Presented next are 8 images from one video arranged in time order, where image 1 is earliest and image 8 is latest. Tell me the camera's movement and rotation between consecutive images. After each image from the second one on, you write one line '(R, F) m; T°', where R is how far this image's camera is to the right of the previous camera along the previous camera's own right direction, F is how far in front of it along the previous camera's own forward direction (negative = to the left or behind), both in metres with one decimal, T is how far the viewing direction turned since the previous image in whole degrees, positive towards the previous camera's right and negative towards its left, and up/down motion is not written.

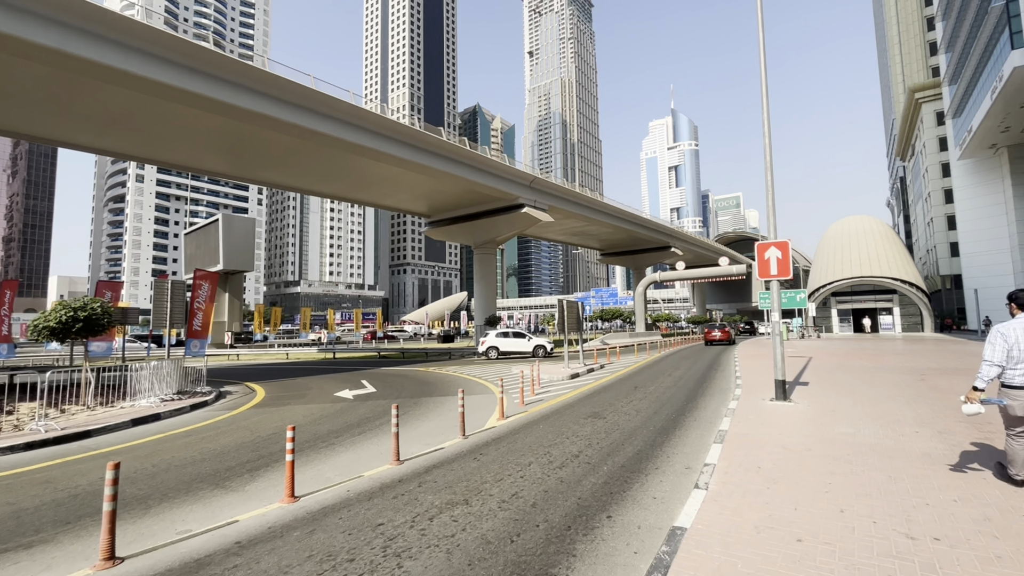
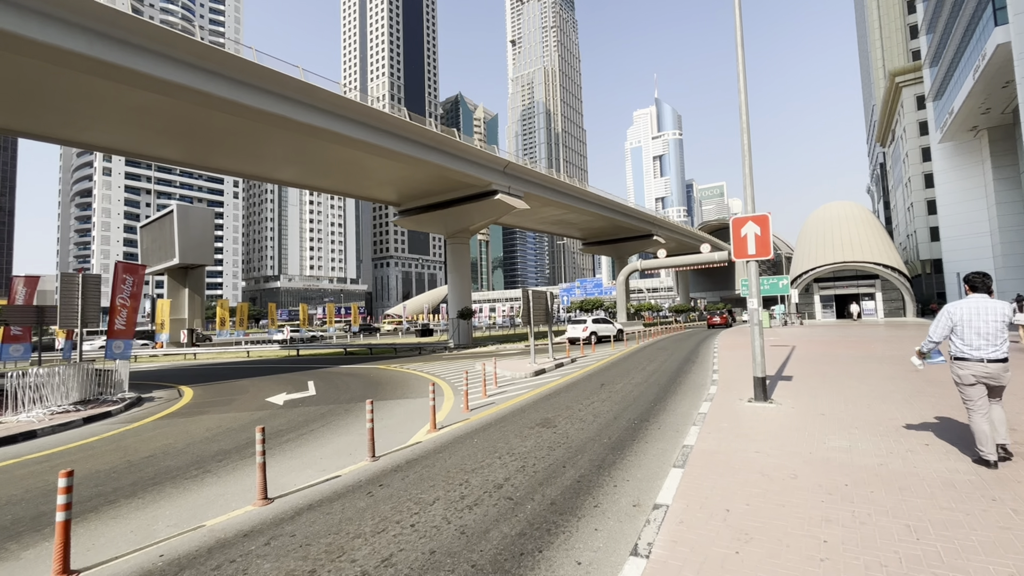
(+0.9, +1.4) m; +2°
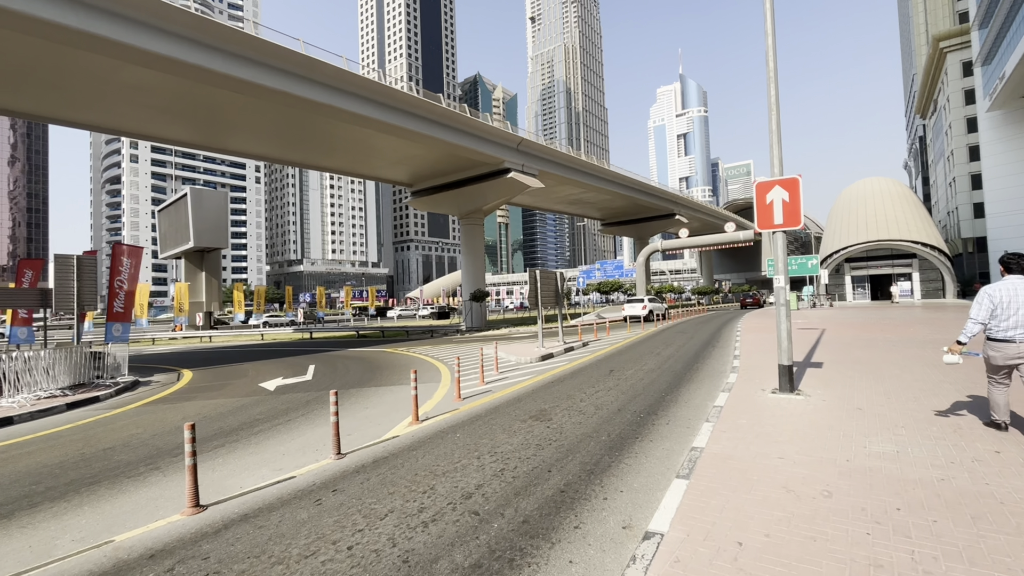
(+0.4, +0.8) m; -3°
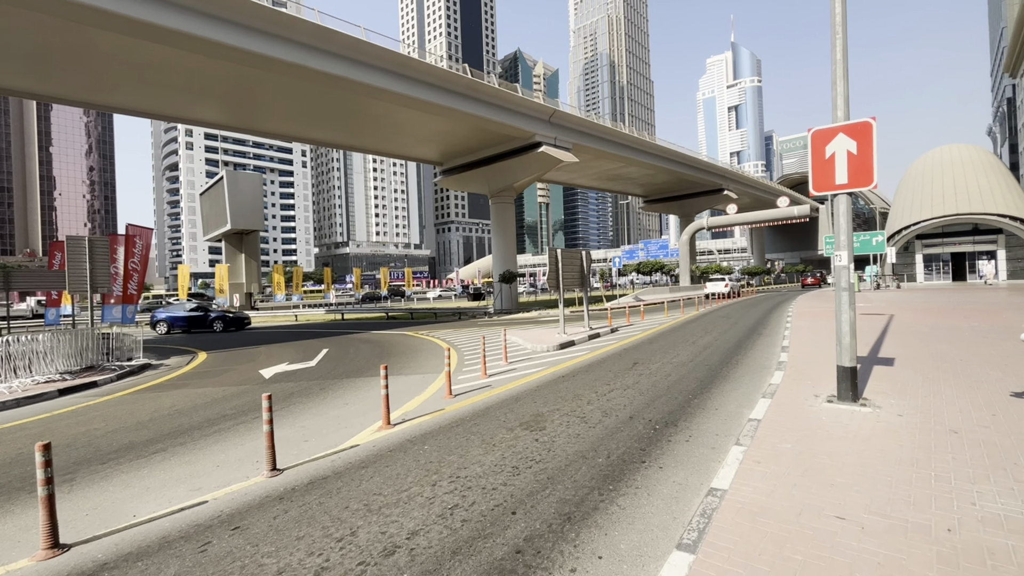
(+0.7, +1.2) m; -5°
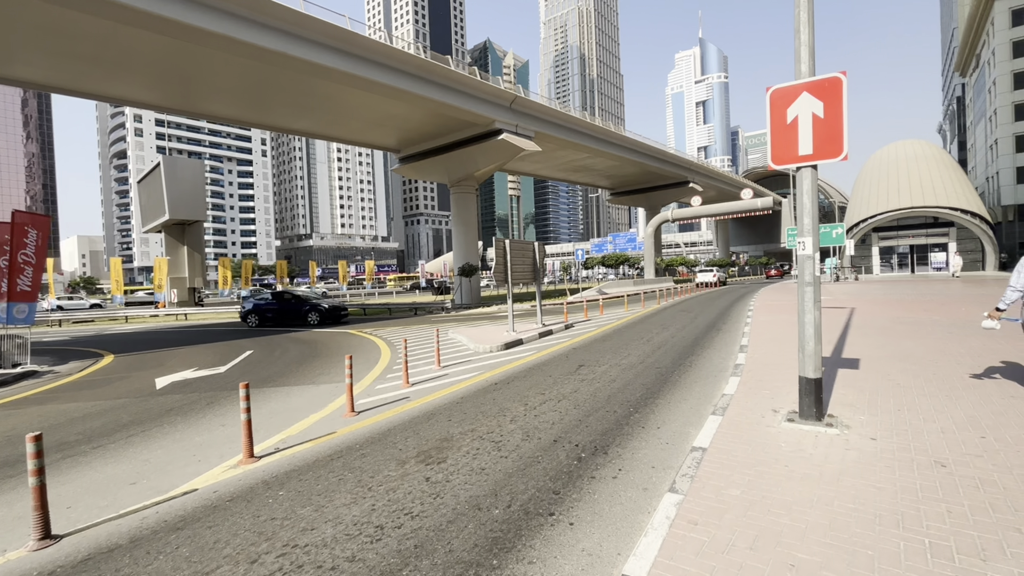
(+0.7, +1.1) m; +3°
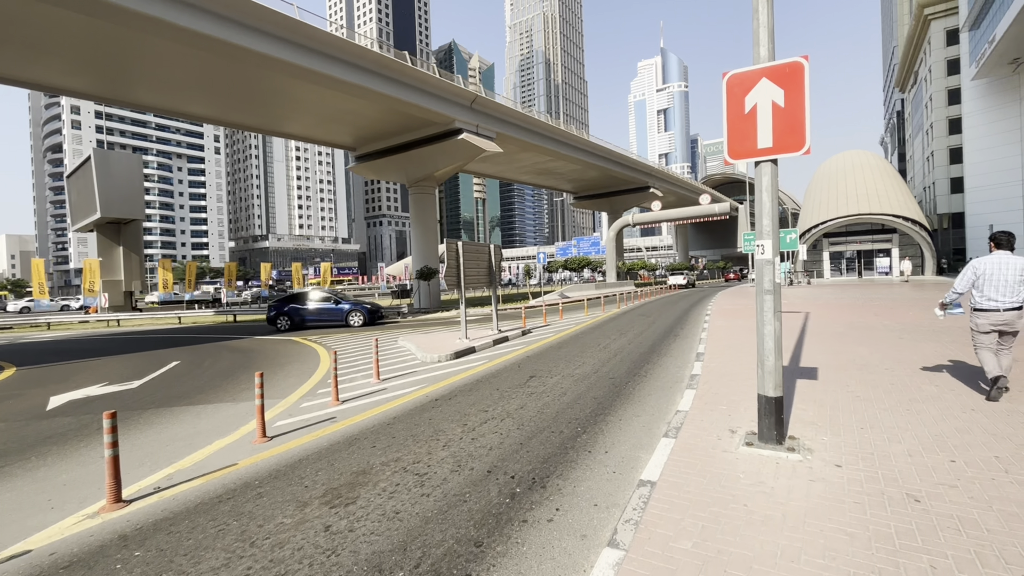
(+0.3, +0.6) m; +4°
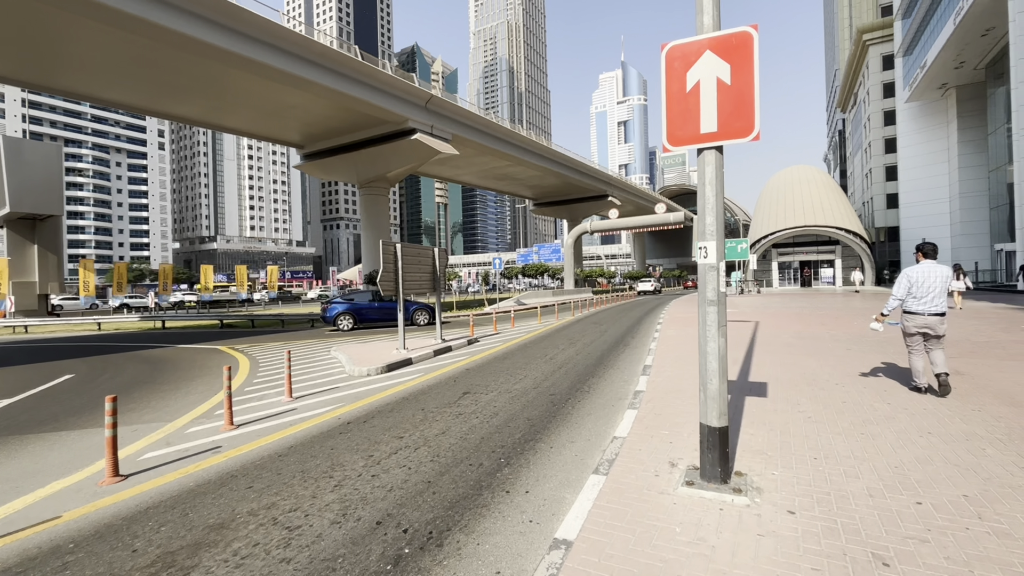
(+0.4, +0.7) m; +5°
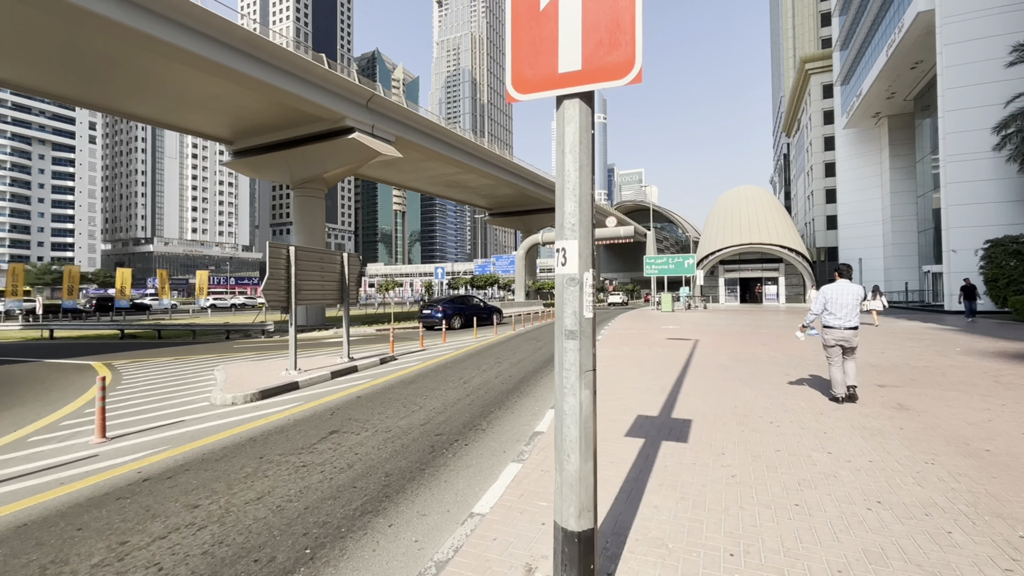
(+0.9, +1.2) m; +5°
